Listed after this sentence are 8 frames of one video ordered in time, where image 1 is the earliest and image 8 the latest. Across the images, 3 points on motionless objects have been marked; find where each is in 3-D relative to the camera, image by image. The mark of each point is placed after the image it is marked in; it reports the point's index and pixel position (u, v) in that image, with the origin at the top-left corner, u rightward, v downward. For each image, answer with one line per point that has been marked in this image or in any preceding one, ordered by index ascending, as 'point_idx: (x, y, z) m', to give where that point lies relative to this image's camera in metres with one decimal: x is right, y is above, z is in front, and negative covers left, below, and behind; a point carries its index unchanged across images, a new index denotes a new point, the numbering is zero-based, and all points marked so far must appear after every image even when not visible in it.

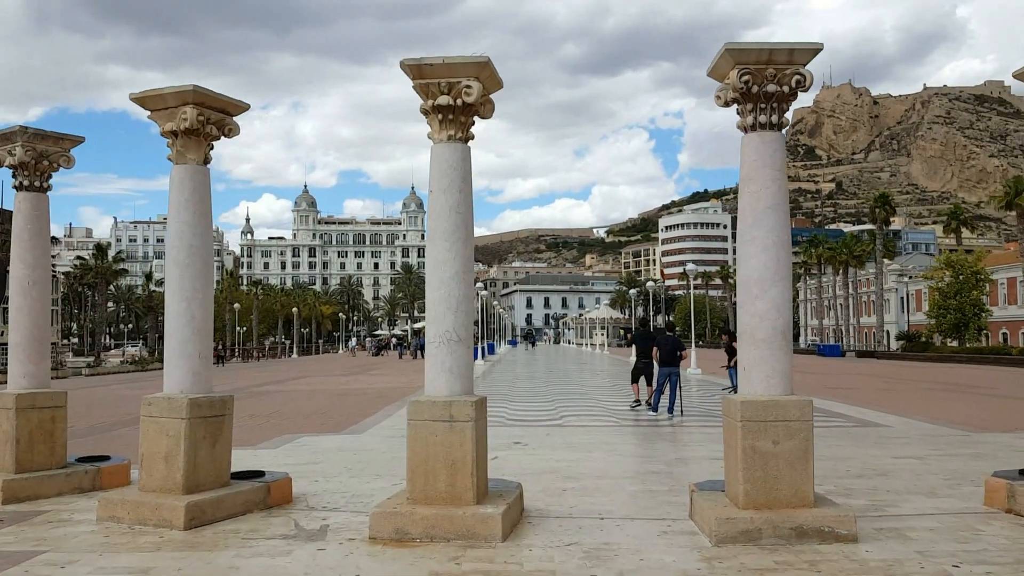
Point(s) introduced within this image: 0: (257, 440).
0: (-3.8, -2.2, +11.5) m
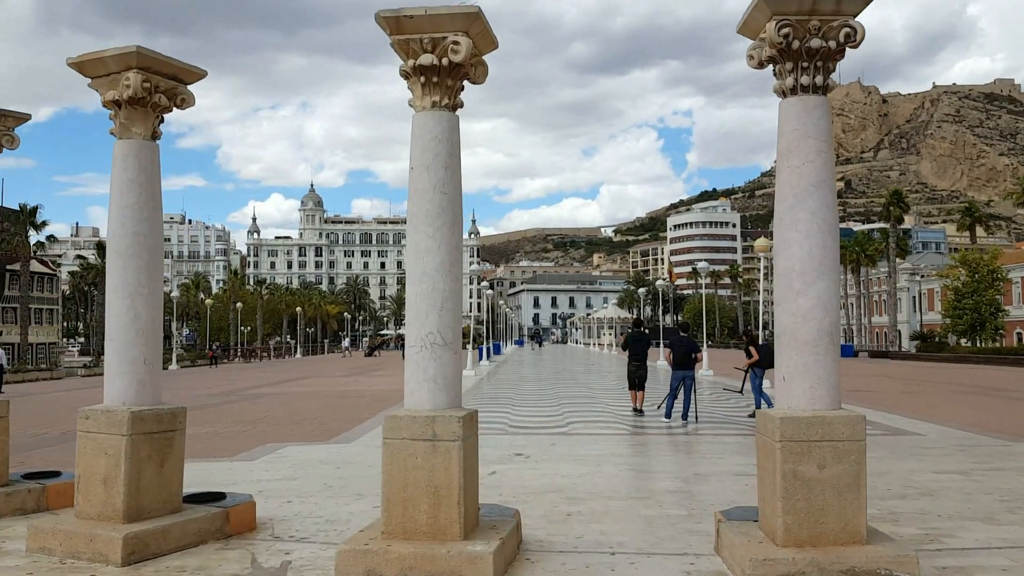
0: (-3.7, -2.2, +10.6) m
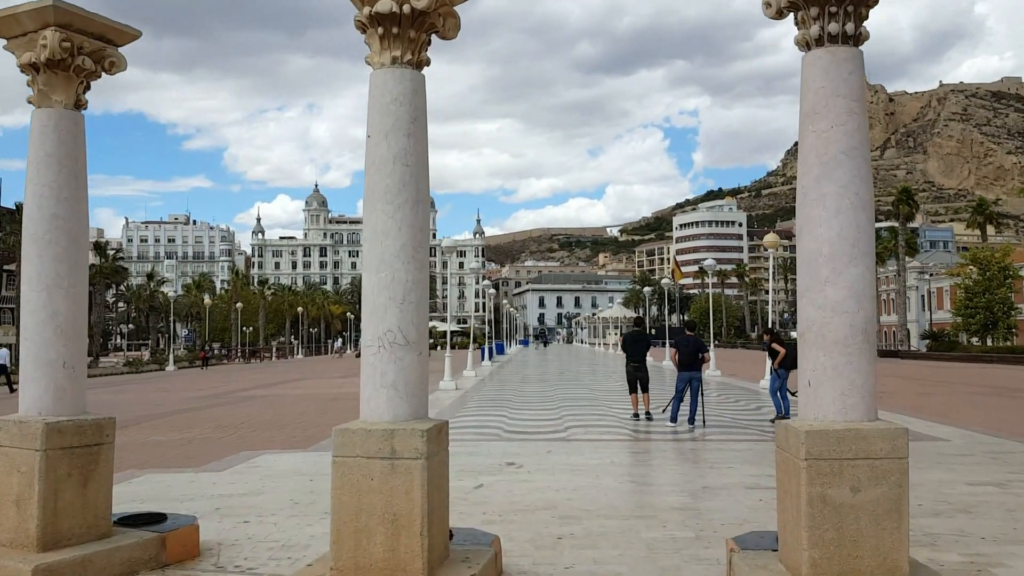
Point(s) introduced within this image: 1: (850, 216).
0: (-3.8, -2.2, +9.9) m
1: (+1.8, +0.4, +4.1) m
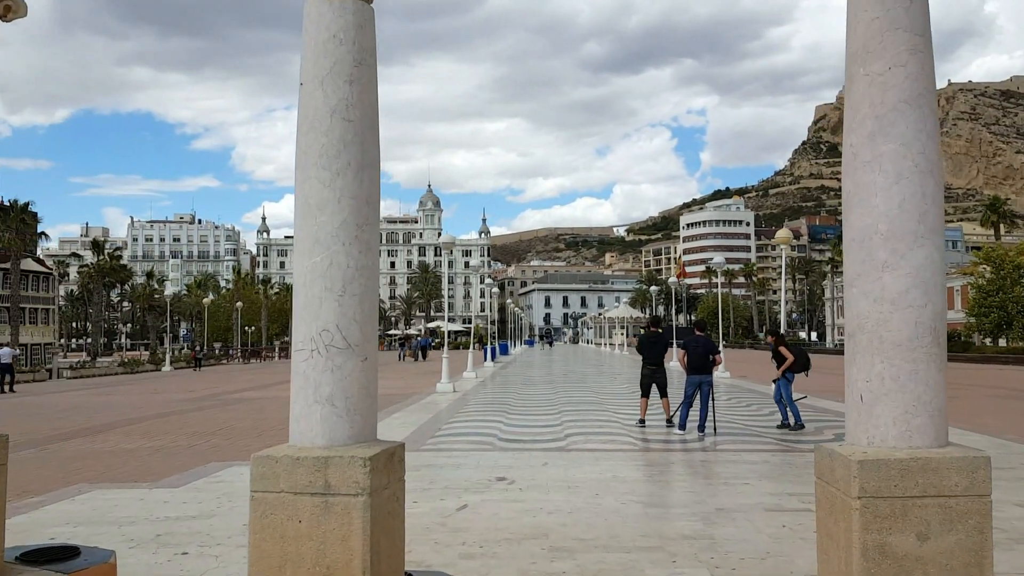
0: (-3.9, -2.1, +9.0) m
1: (+1.6, +0.4, +3.2) m
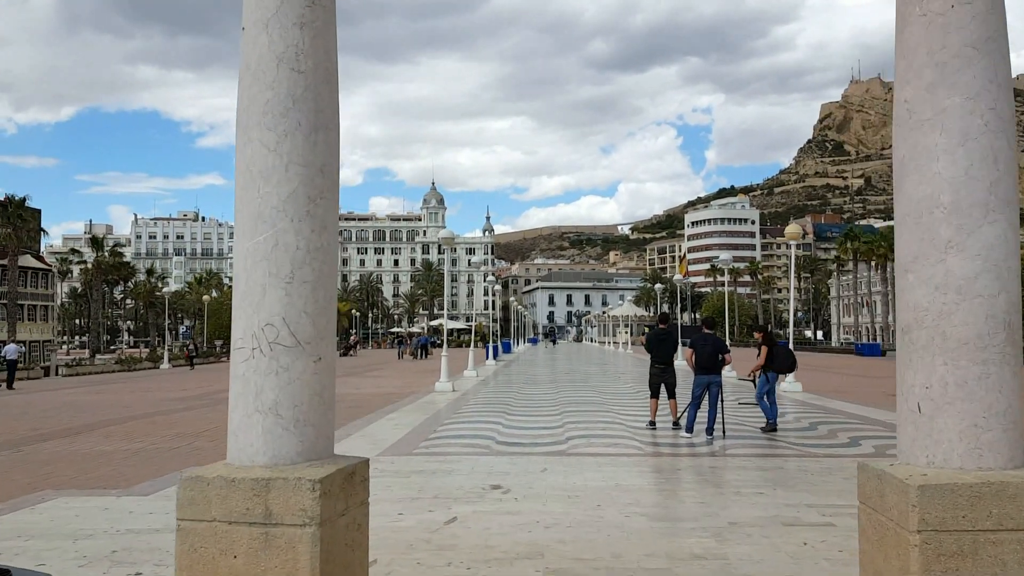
0: (-4.0, -2.0, +8.5) m
1: (+1.6, +0.5, +2.6) m
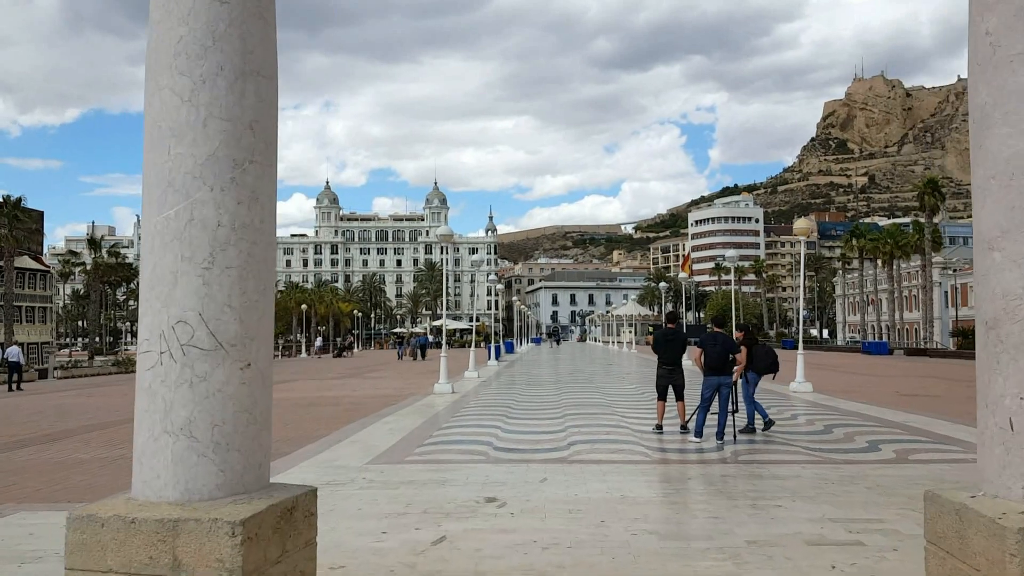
0: (-4.0, -2.0, +7.9) m
1: (+1.5, +0.5, +2.0) m
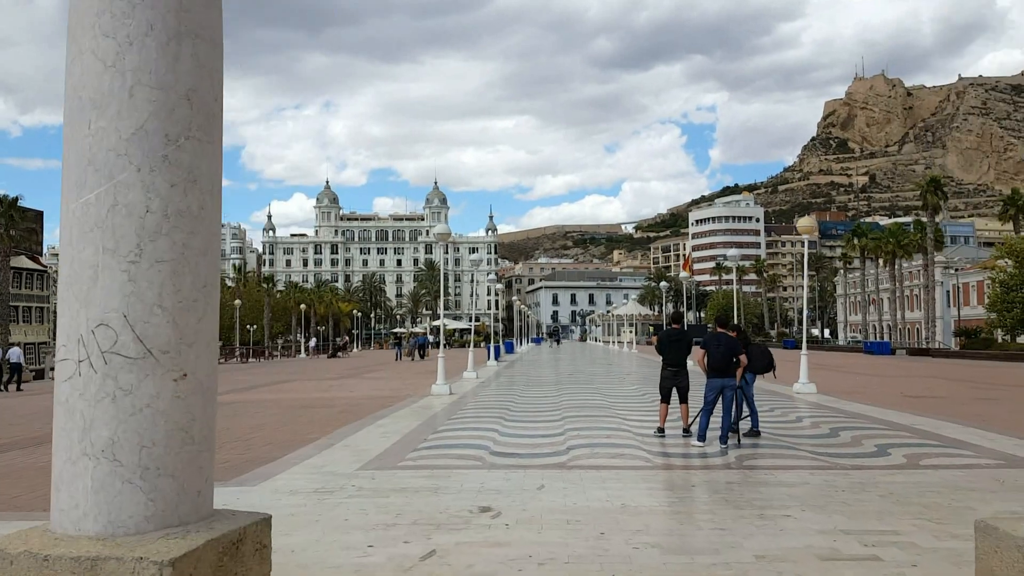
0: (-4.0, -2.0, +7.6) m
1: (+1.5, +0.5, +1.7) m
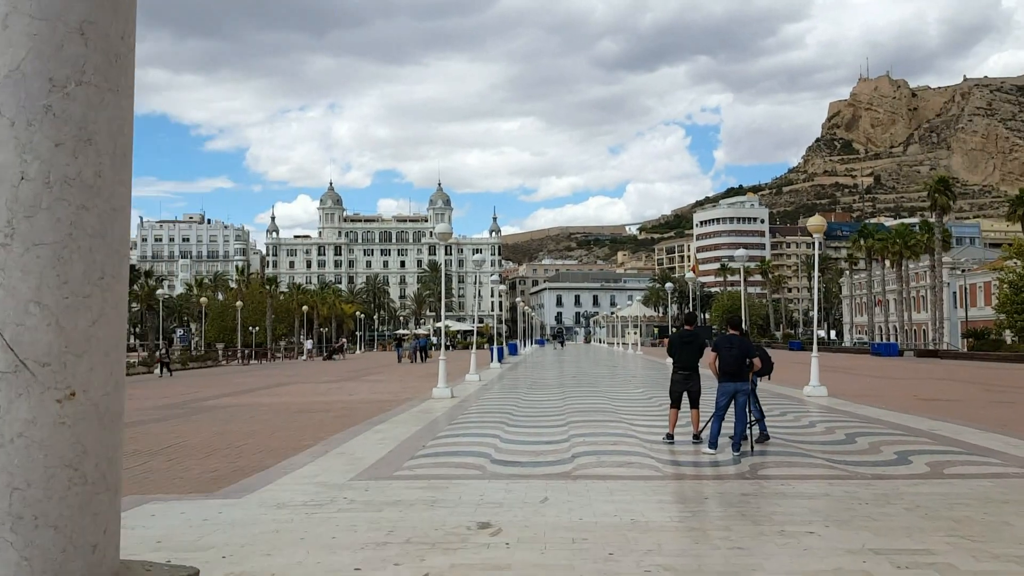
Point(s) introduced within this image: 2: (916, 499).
0: (-4.0, -2.0, +7.2) m
1: (+1.5, +0.5, +1.2) m
2: (+3.9, -2.0, +7.5) m
